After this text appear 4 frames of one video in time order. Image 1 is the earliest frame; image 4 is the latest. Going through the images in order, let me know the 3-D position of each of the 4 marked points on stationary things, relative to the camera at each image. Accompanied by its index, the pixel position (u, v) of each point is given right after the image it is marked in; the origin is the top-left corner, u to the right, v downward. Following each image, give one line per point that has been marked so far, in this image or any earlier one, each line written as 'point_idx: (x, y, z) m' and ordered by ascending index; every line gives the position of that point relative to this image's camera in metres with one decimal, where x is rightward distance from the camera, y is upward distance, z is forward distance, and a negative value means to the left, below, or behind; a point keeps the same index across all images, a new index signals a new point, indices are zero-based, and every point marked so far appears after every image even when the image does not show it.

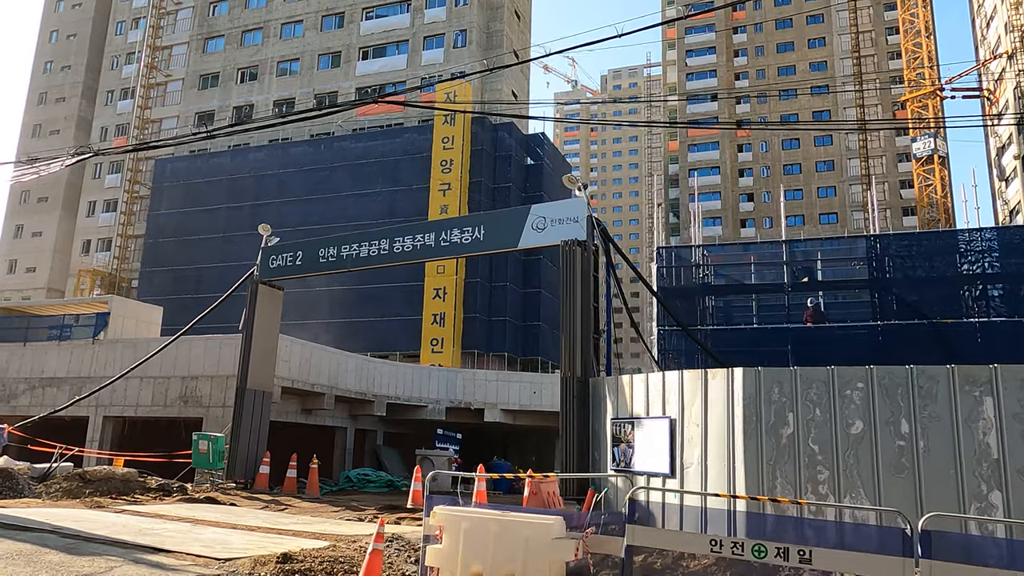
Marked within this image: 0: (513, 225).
0: (0.0, +1.3, +15.9) m
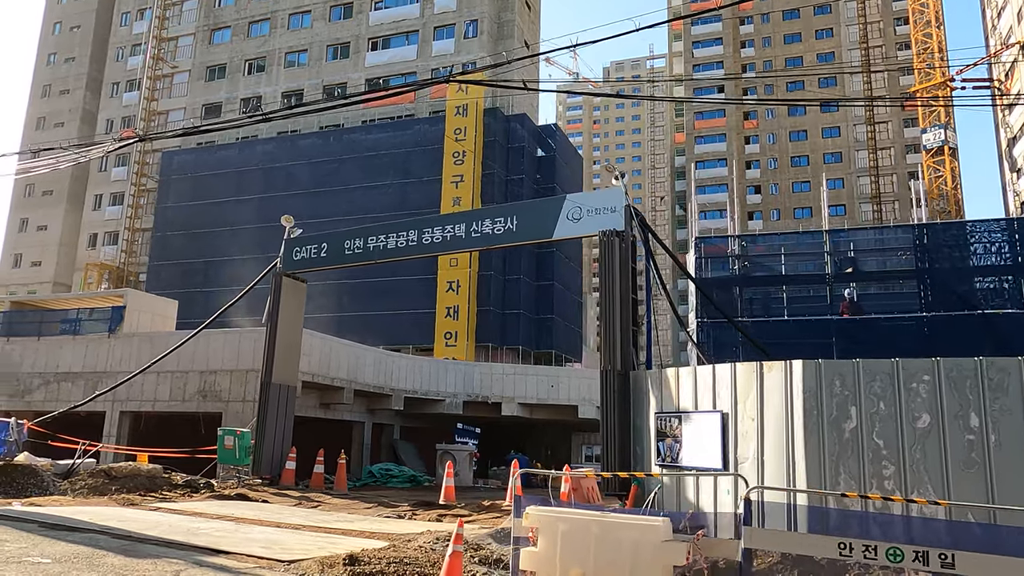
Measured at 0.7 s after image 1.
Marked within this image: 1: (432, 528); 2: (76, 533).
0: (+0.7, +1.5, +15.6) m
1: (-1.1, -3.3, +10.5) m
2: (-4.7, -2.6, +8.2) m
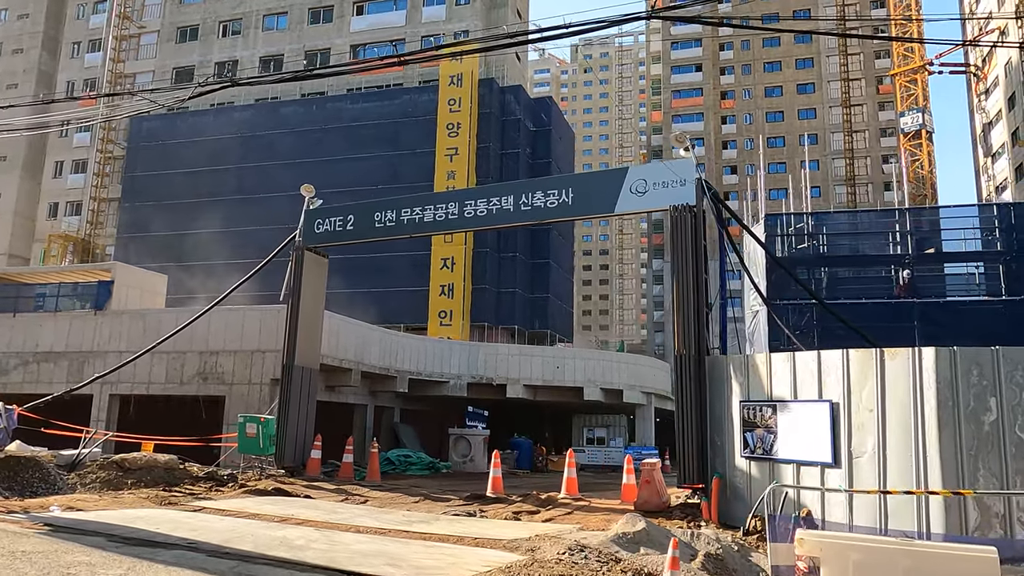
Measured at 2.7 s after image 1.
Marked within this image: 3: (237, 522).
0: (+1.8, +1.9, +14.5) m
1: (+0.3, -3.0, +9.5) m
2: (-3.2, -2.4, +7.0) m
3: (-3.4, -2.9, +9.3) m
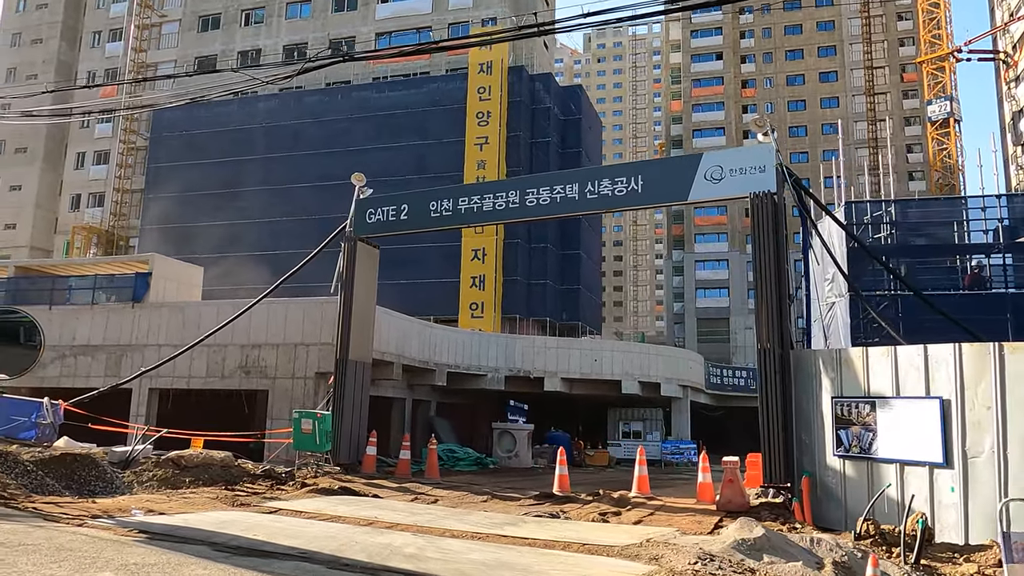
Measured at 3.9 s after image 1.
0: (+3.1, +2.1, +13.9) m
1: (+1.5, -2.9, +9.0) m
2: (-2.0, -2.3, +6.5) m
3: (-2.2, -2.8, +8.8) m
